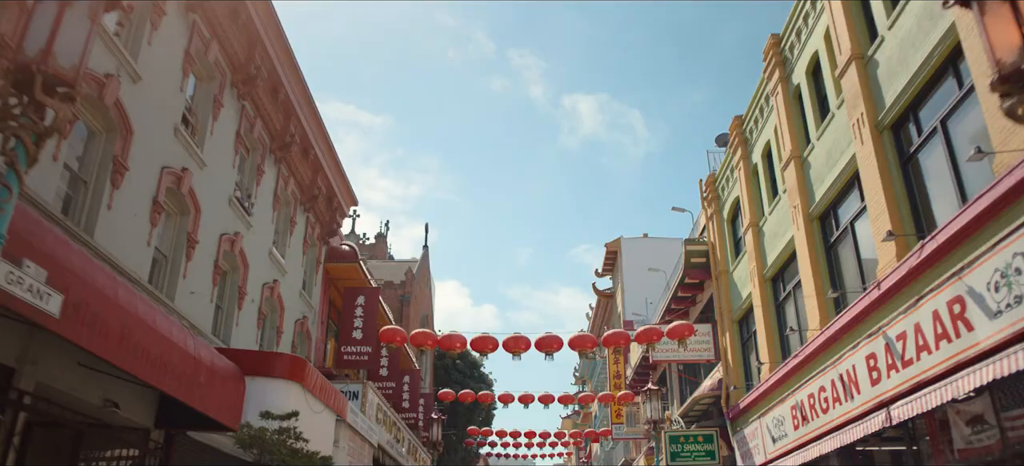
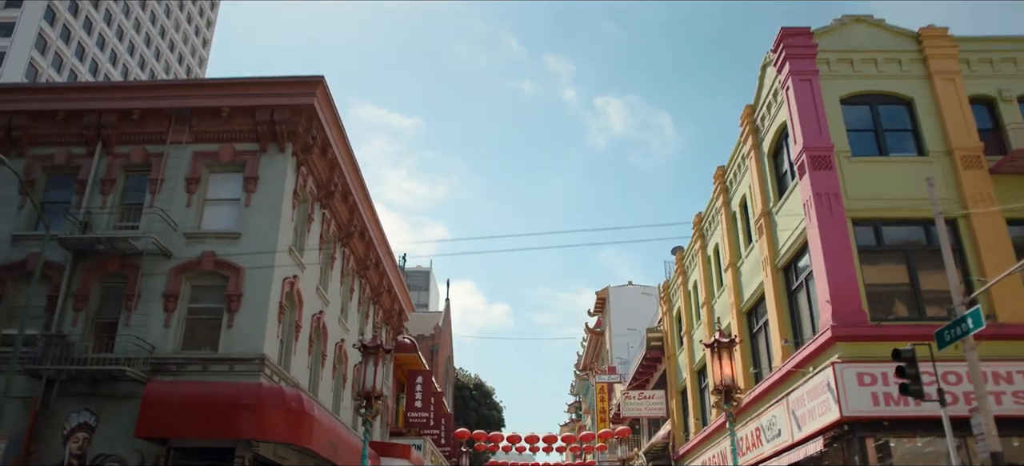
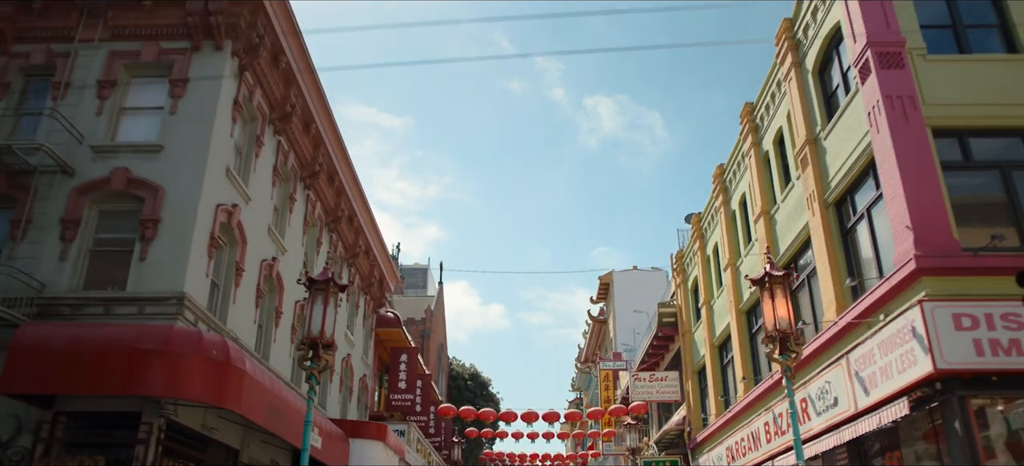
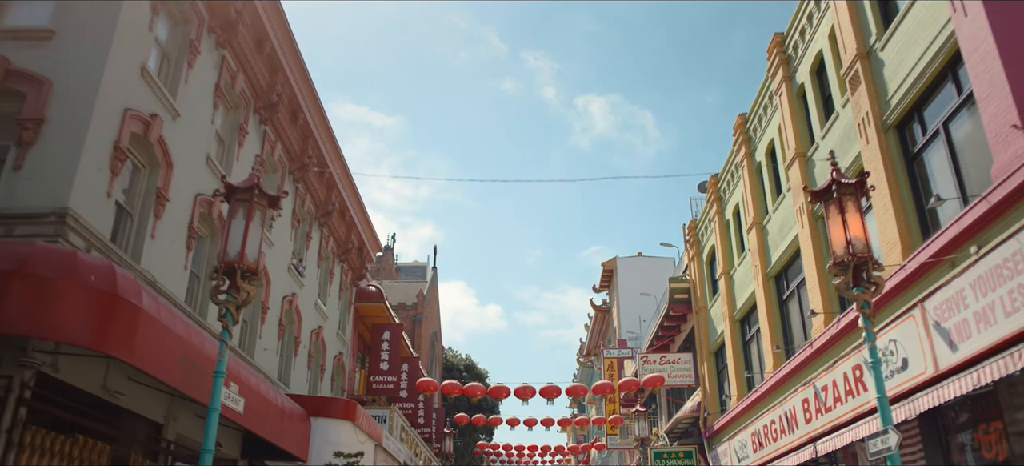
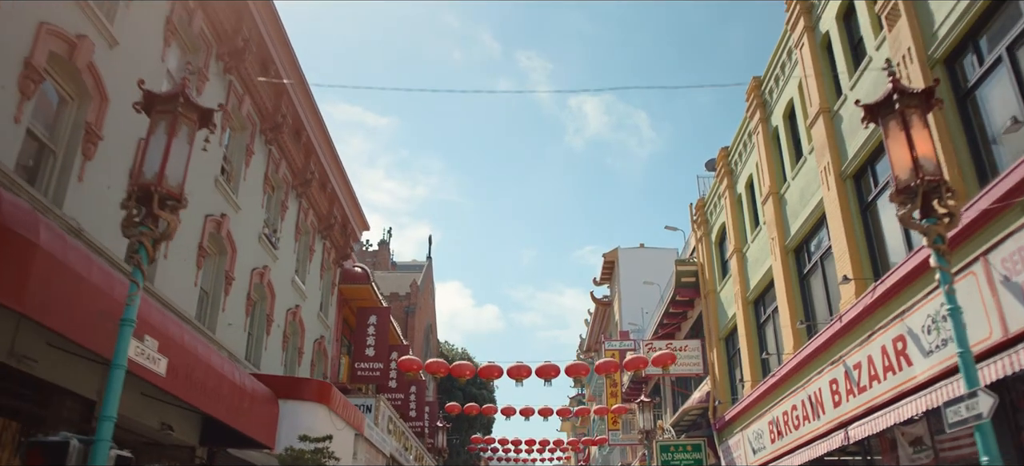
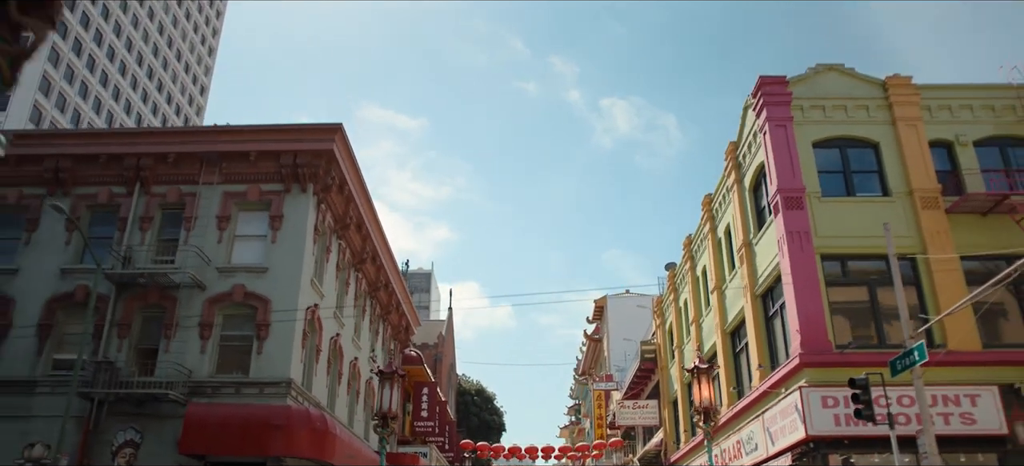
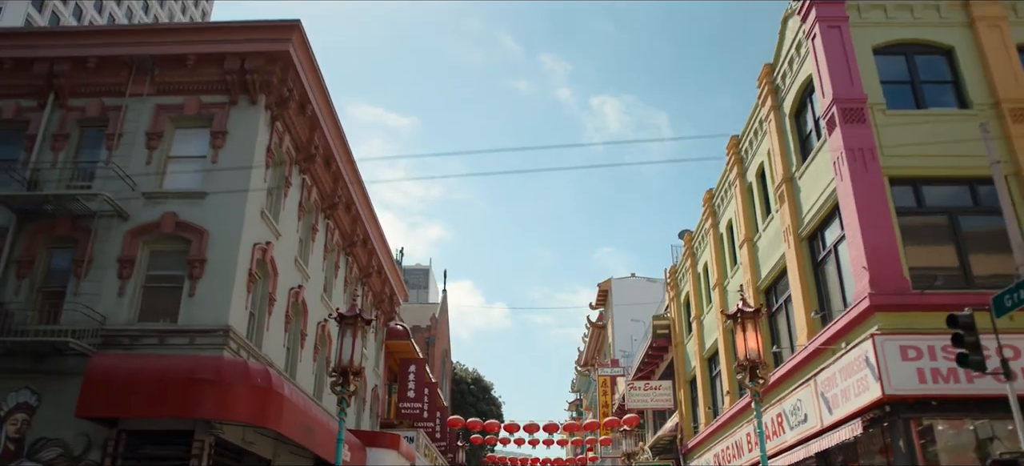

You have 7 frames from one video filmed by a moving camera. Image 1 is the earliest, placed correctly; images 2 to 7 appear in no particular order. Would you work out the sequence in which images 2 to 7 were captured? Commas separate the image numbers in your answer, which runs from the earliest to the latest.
5, 4, 3, 7, 2, 6
